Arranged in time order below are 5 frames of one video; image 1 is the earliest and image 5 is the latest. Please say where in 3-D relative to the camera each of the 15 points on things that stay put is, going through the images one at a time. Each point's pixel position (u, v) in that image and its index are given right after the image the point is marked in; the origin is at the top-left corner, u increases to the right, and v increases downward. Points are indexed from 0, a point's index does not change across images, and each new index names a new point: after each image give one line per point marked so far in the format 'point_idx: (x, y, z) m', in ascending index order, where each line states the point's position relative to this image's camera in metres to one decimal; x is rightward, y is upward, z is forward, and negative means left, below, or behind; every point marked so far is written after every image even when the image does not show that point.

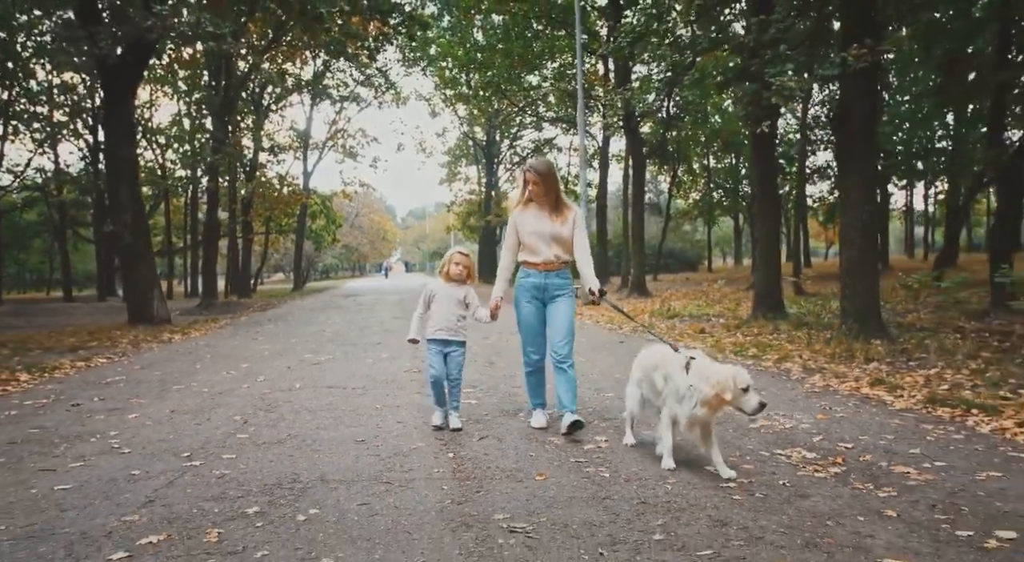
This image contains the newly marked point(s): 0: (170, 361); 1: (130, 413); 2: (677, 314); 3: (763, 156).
0: (-4.9, -1.1, +11.3) m
1: (-3.4, -1.2, +7.1) m
2: (+3.6, -0.7, +17.4) m
3: (+4.7, +2.4, +14.7) m
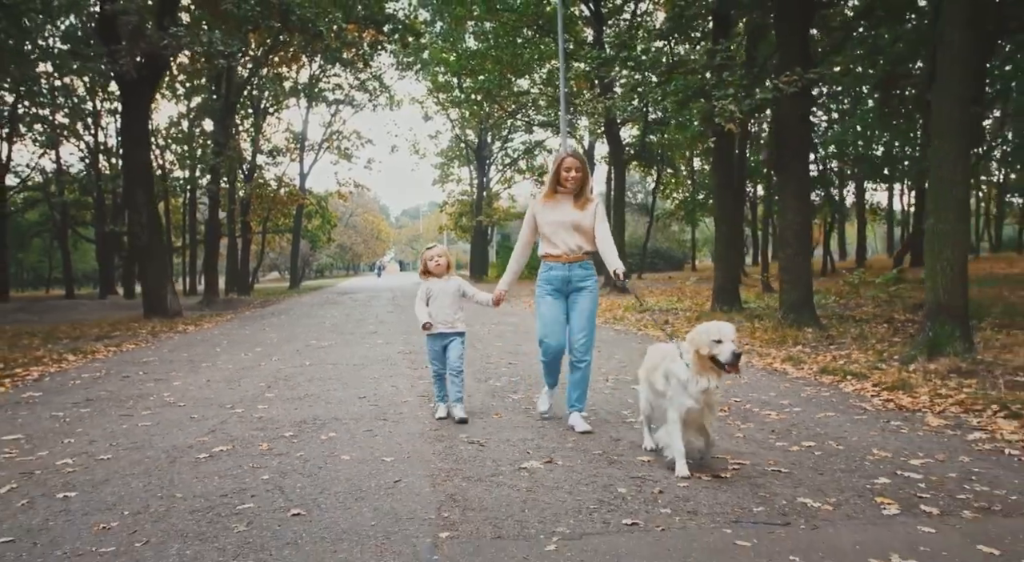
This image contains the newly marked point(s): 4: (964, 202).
0: (-5.2, -1.0, +12.8) m
1: (-3.7, -1.1, +8.7) m
2: (+3.2, -0.6, +19.0) m
3: (+4.4, +2.5, +16.4) m
4: (+4.9, +0.9, +8.6) m
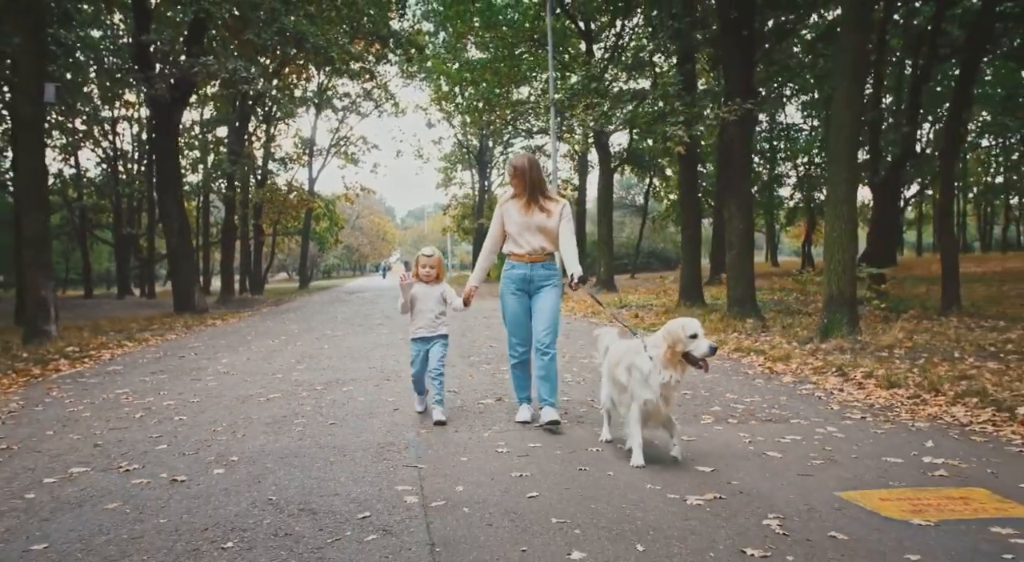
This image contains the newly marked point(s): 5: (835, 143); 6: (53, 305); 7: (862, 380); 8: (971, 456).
0: (-5.5, -1.0, +15.1) m
1: (-4.0, -1.1, +10.9) m
2: (+3.0, -0.6, +21.2) m
3: (+4.1, +2.5, +18.6) m
4: (+4.6, +0.9, +10.8) m
5: (+4.5, +1.9, +10.9) m
6: (-8.2, -0.4, +14.1) m
7: (+3.4, -0.9, +7.6) m
8: (+2.7, -1.0, +4.6) m
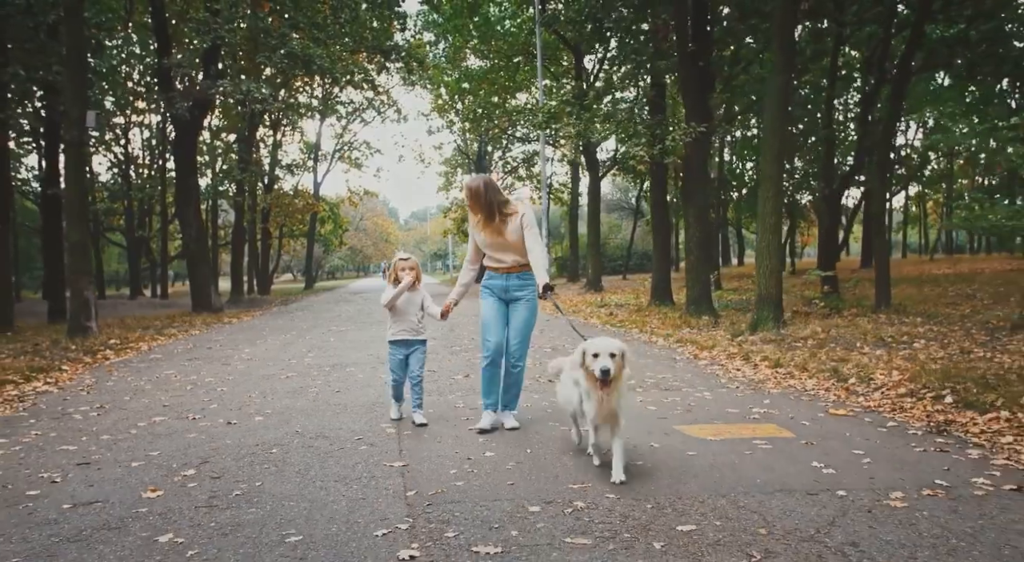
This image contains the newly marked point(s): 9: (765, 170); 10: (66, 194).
0: (-5.8, -1.1, +17.1) m
1: (-4.4, -1.1, +12.9) m
2: (+2.7, -0.6, +23.1) m
3: (+3.8, +2.5, +20.5) m
4: (+4.3, +0.9, +12.7) m
5: (+4.1, +1.9, +12.8) m
6: (-8.6, -0.4, +16.1) m
7: (+3.0, -1.0, +9.5) m
8: (+2.3, -1.1, +6.5) m
9: (+4.1, +1.8, +12.7) m
10: (-9.0, +1.7, +15.8) m
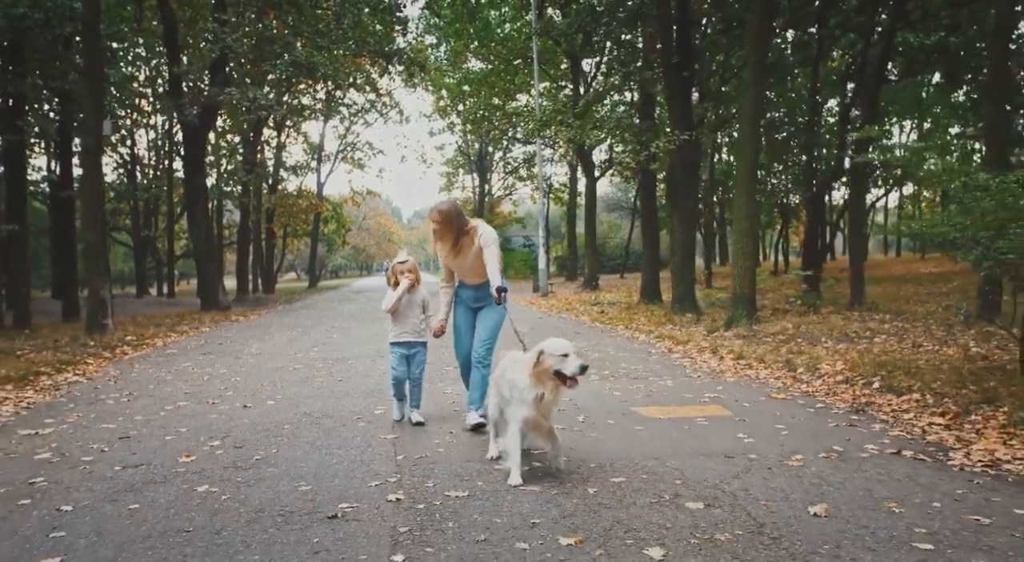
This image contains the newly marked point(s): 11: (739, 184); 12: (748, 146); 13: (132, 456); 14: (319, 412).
0: (-6.0, -1.1, +18.0) m
1: (-4.6, -1.1, +13.8) m
2: (+2.6, -0.6, +24.0) m
3: (+3.7, +2.5, +21.4) m
4: (+4.1, +0.9, +13.6) m
5: (+3.9, +1.9, +13.7) m
6: (-8.7, -0.4, +17.0) m
7: (+2.8, -1.0, +10.4) m
8: (+2.1, -1.1, +7.4) m
9: (+3.9, +1.8, +13.6) m
10: (-9.1, +1.7, +16.7) m
11: (+3.9, +1.7, +13.7) m
12: (+4.0, +2.3, +13.5) m
13: (-2.6, -1.2, +5.3) m
14: (-1.7, -1.1, +6.8) m
